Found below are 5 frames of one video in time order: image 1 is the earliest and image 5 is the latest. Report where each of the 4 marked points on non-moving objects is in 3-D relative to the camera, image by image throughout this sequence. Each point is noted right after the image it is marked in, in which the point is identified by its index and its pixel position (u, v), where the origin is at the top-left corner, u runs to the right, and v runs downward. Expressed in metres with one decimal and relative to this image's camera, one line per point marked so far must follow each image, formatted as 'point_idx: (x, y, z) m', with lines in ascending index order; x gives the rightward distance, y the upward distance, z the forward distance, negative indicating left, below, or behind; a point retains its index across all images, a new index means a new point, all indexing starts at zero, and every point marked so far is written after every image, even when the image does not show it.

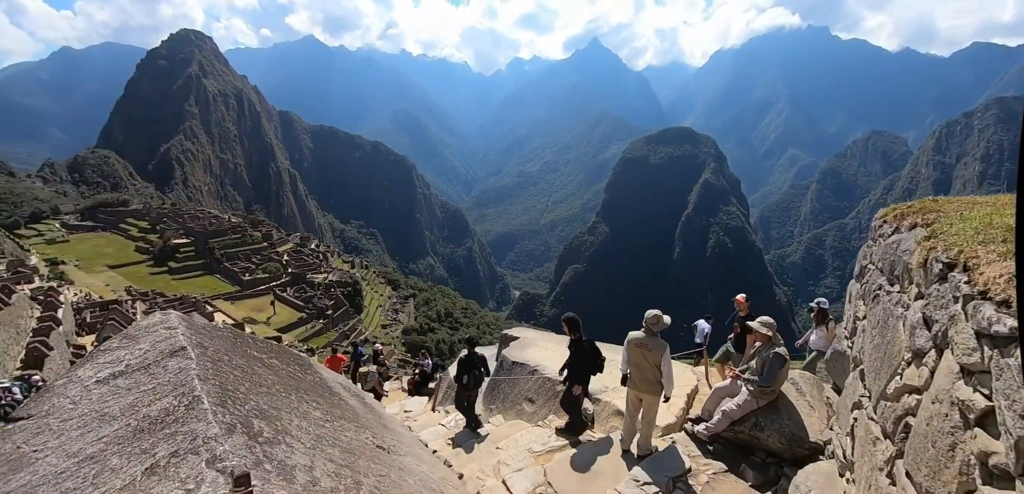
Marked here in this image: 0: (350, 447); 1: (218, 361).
0: (-1.1, -1.3, +3.0) m
1: (-2.0, -0.7, +3.1) m
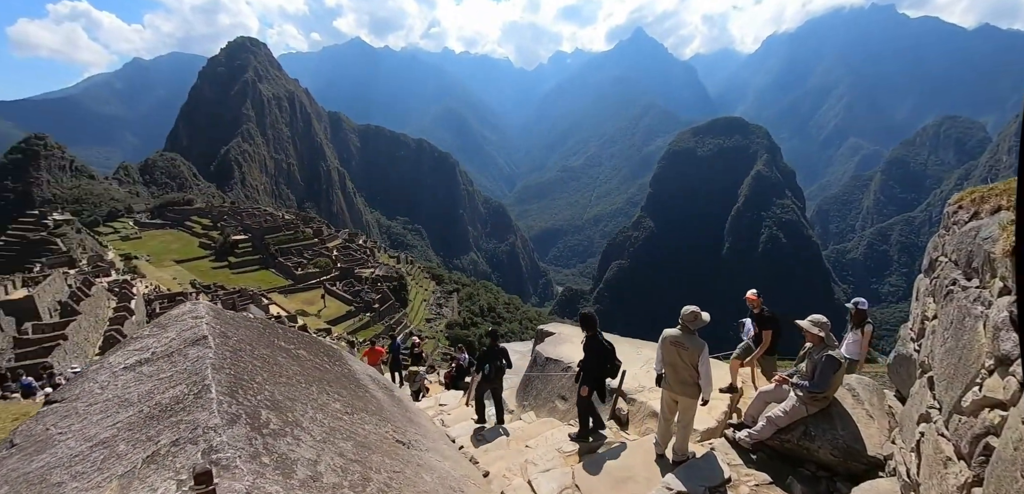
0: (-0.9, -1.3, +3.0) m
1: (-1.8, -0.7, +3.1) m
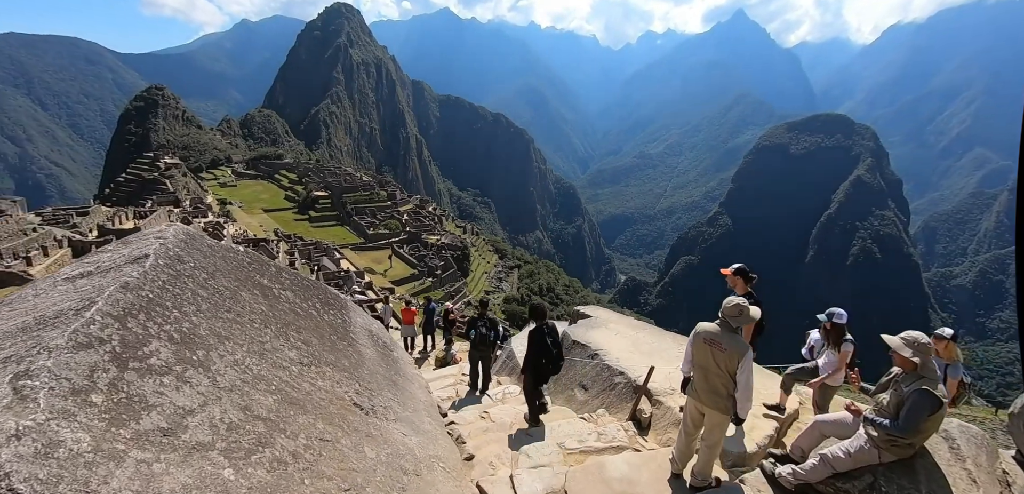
0: (-1.1, -0.8, +2.5) m
1: (-1.9, -0.2, +2.7) m
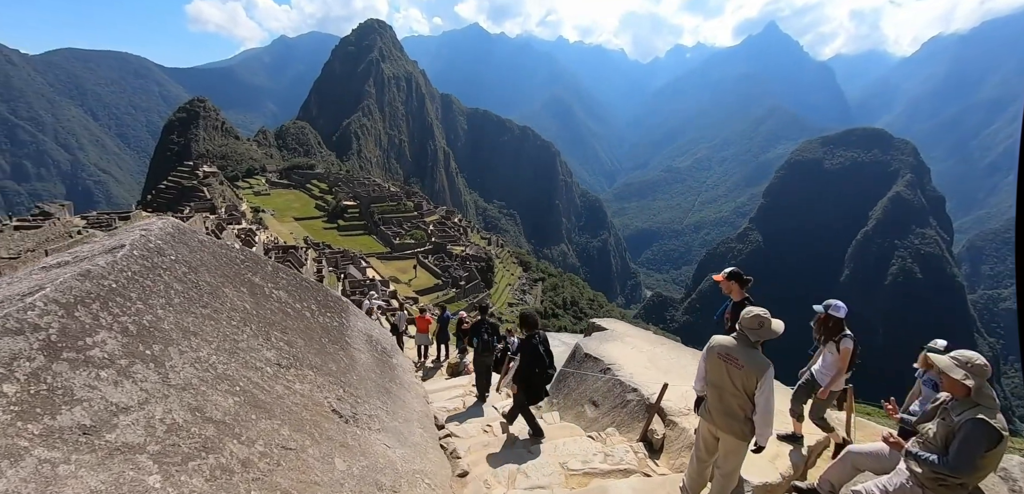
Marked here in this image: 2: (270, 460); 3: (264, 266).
0: (-1.2, -0.8, +2.3) m
1: (-2.0, -0.1, +2.6) m
2: (-1.1, -0.9, +2.0) m
3: (-2.1, -0.2, +4.0) m
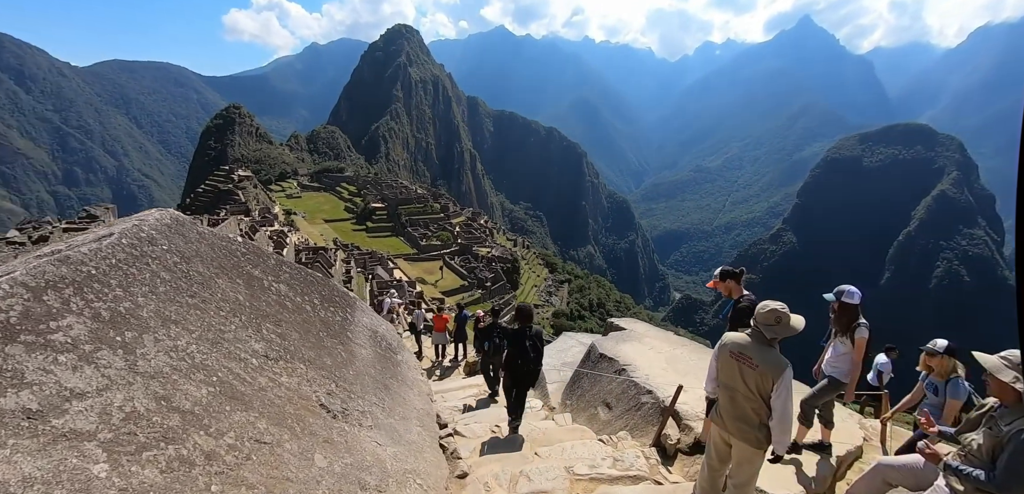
0: (-1.3, -0.7, +2.2) m
1: (-2.0, -0.1, +2.5) m
2: (-1.1, -0.8, +1.9) m
3: (-2.1, -0.1, +3.9) m
